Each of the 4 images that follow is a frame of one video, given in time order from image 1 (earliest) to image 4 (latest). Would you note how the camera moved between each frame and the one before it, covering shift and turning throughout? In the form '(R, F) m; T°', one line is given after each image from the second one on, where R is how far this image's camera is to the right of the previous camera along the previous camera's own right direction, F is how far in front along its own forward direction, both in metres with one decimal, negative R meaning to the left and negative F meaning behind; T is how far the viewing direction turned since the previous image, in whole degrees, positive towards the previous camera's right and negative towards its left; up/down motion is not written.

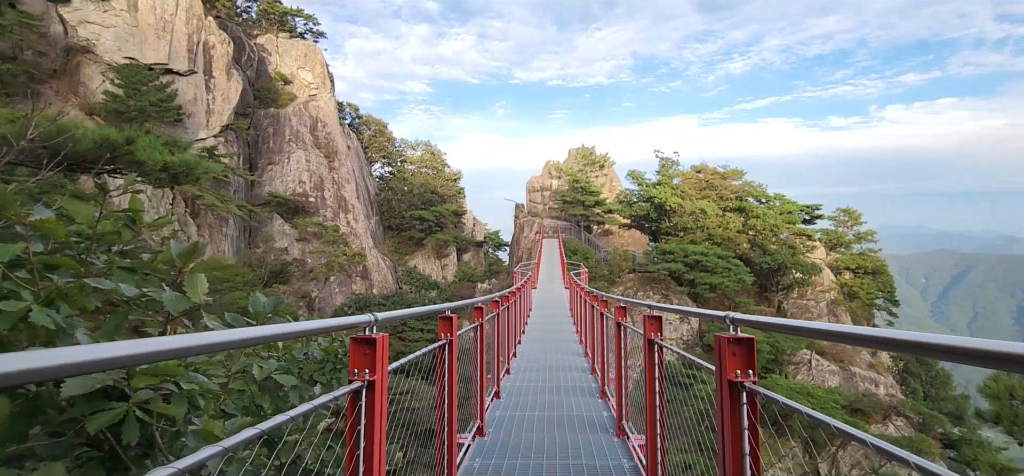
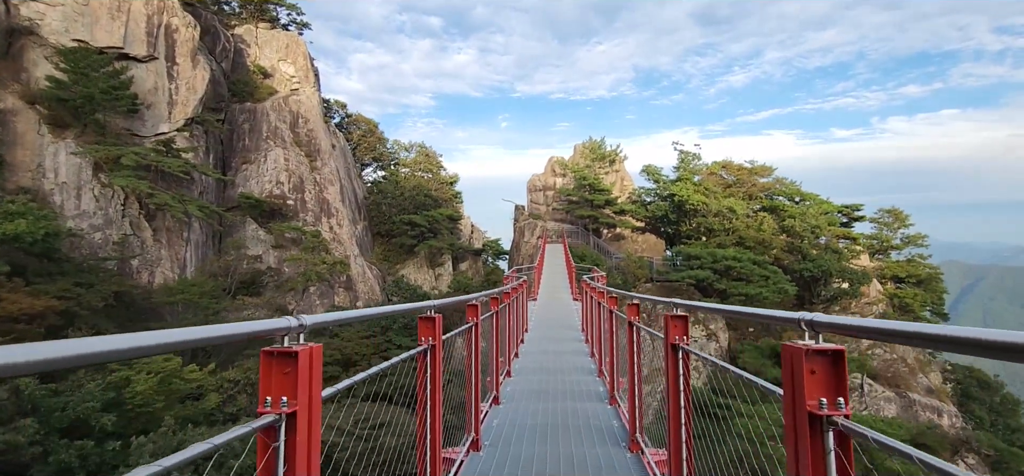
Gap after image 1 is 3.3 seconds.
(+0.2, +2.5) m; 0°
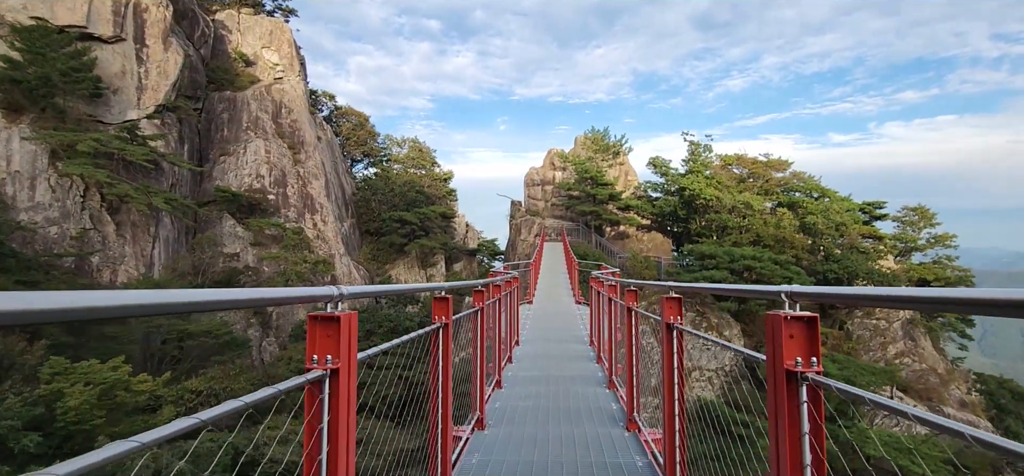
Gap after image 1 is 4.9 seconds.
(+0.1, +1.4) m; 0°
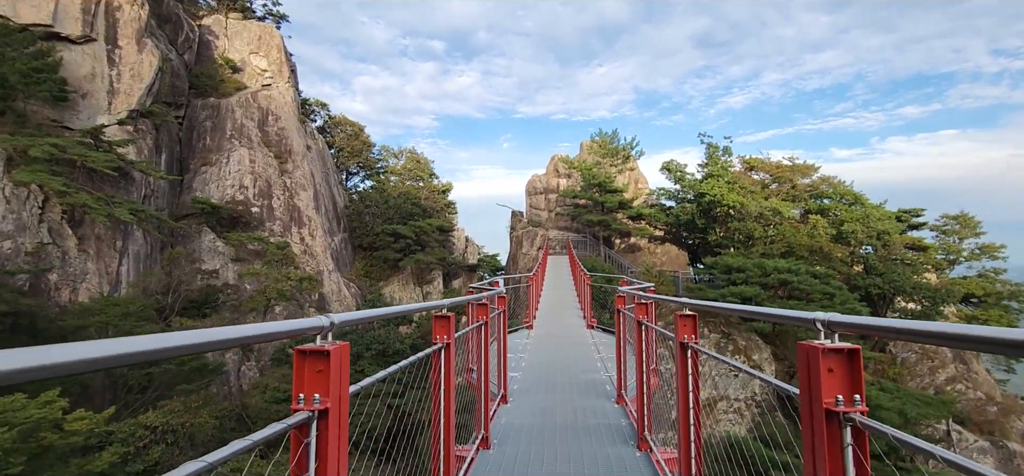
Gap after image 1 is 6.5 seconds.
(+0.1, +1.5) m; 0°
